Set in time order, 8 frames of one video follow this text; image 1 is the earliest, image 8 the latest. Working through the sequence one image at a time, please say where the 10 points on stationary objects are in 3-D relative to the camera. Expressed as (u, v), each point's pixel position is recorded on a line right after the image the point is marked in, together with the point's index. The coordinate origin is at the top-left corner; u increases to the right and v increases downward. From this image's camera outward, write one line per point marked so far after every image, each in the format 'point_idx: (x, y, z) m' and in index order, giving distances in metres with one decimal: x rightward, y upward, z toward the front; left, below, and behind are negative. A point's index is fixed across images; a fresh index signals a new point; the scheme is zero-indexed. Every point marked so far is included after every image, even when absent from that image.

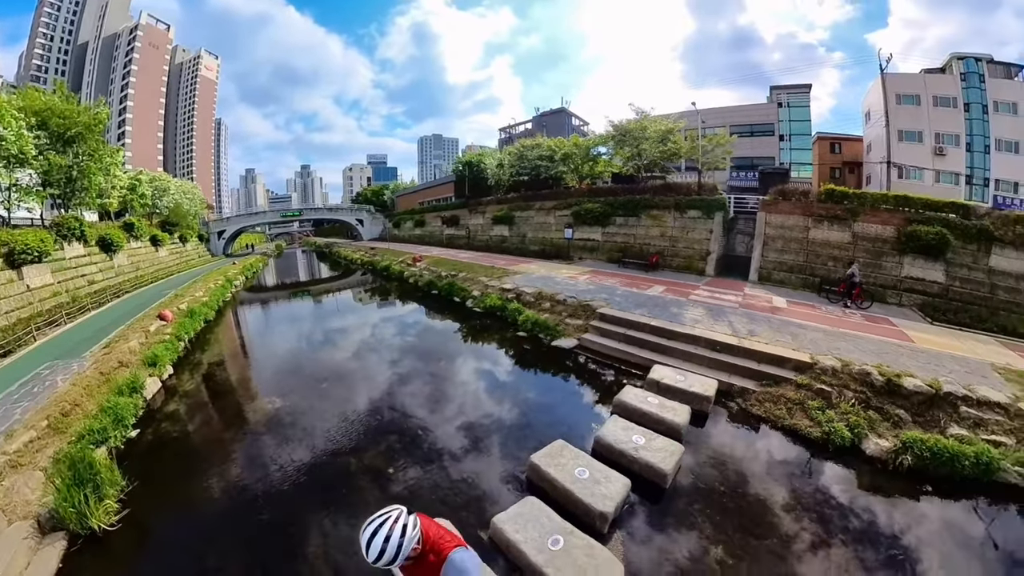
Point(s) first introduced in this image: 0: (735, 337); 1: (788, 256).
0: (+4.2, -0.7, +10.2) m
1: (+7.5, +1.0, +15.5) m
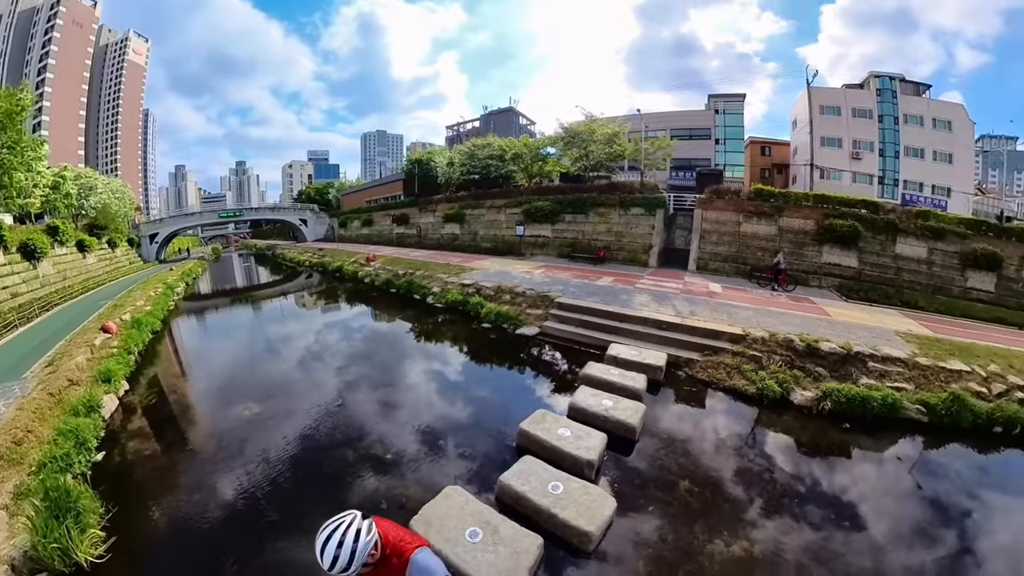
0: (+3.5, -0.5, +11.2) m
1: (+6.2, +1.3, +16.7) m
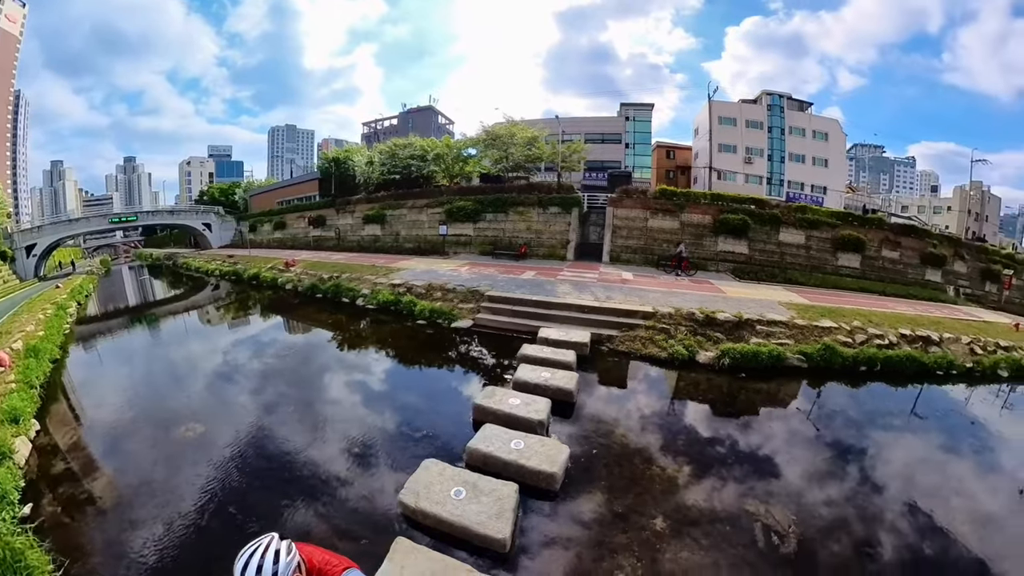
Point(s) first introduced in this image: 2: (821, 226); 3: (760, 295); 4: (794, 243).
0: (+1.9, -0.3, +12.2) m
1: (+3.9, +1.5, +18.1) m
2: (+9.9, +2.2, +18.1) m
3: (+6.1, 0.0, +14.1) m
4: (+9.1, +1.6, +18.0) m
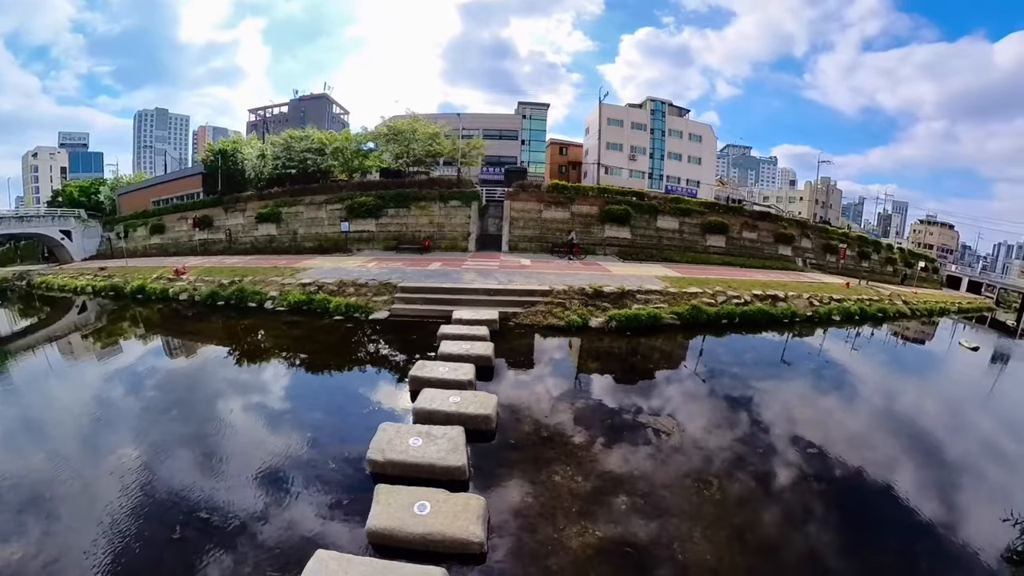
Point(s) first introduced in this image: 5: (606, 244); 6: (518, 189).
0: (-0.3, 0.0, +12.8) m
1: (+0.5, +1.9, +18.9) m
2: (+6.5, +2.7, +20.0) m
3: (+3.4, +0.4, +15.4) m
4: (+5.7, +2.1, +19.7) m
5: (+3.3, +1.4, +19.2) m
6: (+0.2, +3.5, +19.2) m
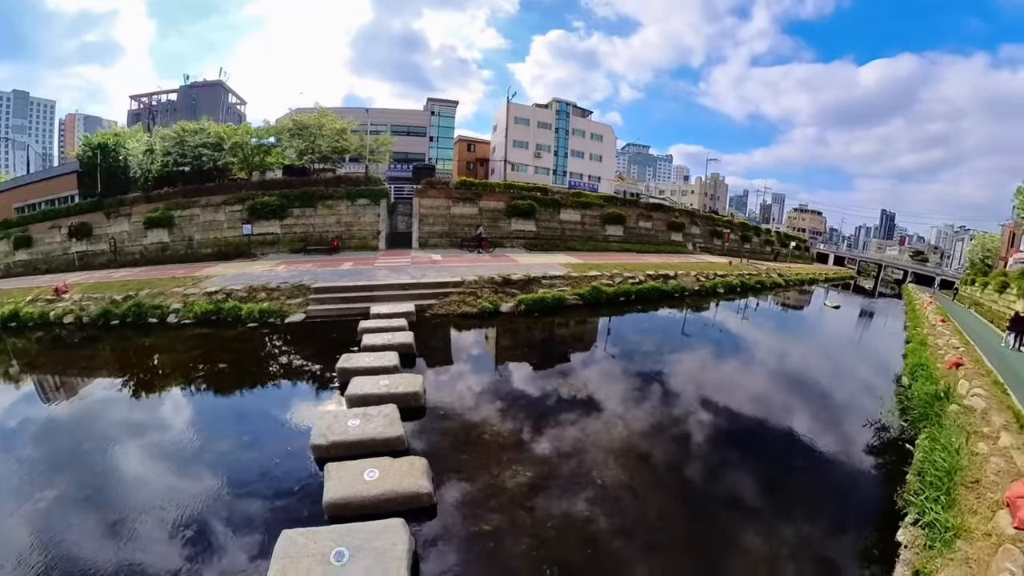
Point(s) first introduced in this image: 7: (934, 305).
0: (-2.4, +0.1, +13.0) m
1: (-2.6, +2.0, +19.1) m
2: (+3.1, +3.1, +21.0) m
3: (+0.9, +0.7, +16.0) m
4: (+2.4, +2.4, +20.7) m
5: (+0.1, +1.7, +19.7) m
6: (-3.0, +3.6, +19.3) m
7: (+14.4, -0.5, +18.7) m
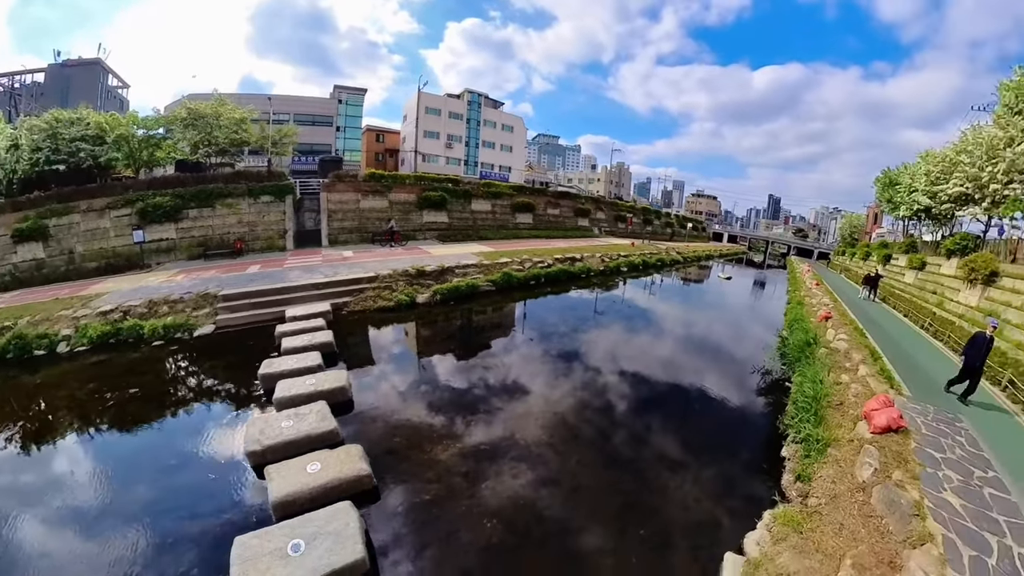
0: (-4.4, +0.2, +12.7) m
1: (-5.5, +2.2, +18.7) m
2: (-0.3, +3.6, +21.4) m
3: (-1.6, +1.0, +16.2) m
4: (-0.9, +2.9, +21.0) m
5: (-3.0, +2.0, +19.8) m
6: (-6.1, +3.8, +18.8) m
7: (+11.4, +0.5, +20.8) m
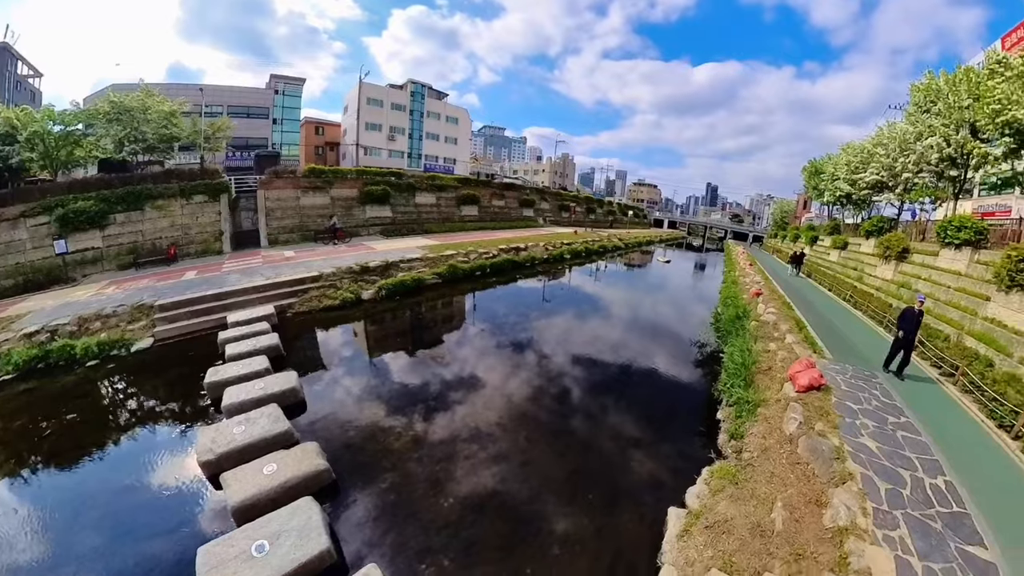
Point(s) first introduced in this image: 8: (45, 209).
0: (-5.7, +0.2, +12.4) m
1: (-7.3, +2.3, +18.3) m
2: (-2.4, +3.9, +21.4) m
3: (-3.2, +1.2, +16.1) m
4: (-2.9, +3.2, +20.9) m
5: (-4.9, +2.2, +19.5) m
6: (-7.9, +3.9, +18.3) m
7: (+9.5, +1.3, +21.8) m
8: (-16.0, +3.2, +18.7) m
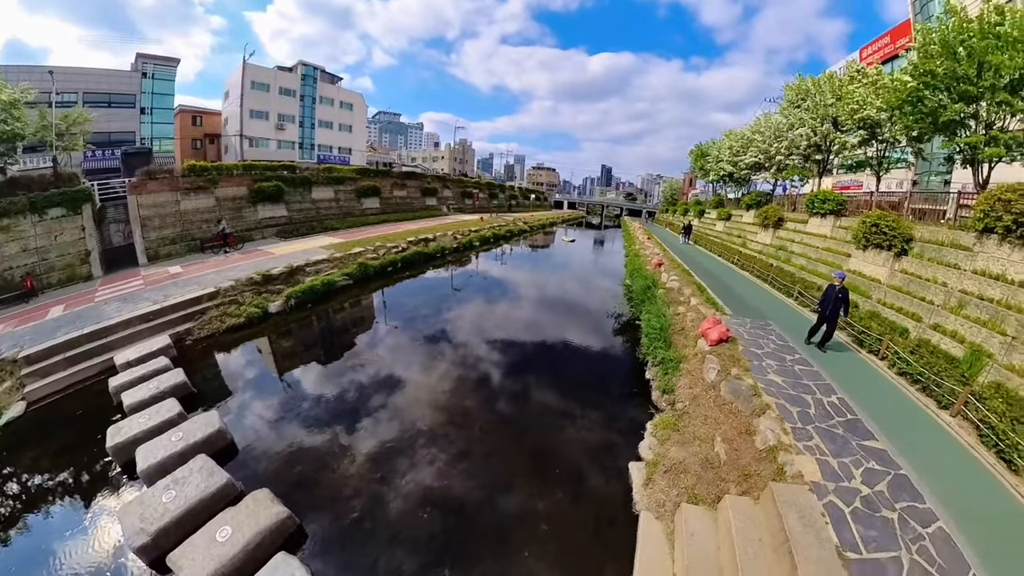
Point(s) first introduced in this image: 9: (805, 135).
0: (-7.6, -0.1, +11.3) m
1: (-10.3, +2.1, +16.7) m
2: (-6.1, +4.2, +20.5) m
3: (-5.9, +1.2, +15.3) m
4: (-6.5, +3.5, +19.9) m
5: (-8.1, +2.3, +18.3) m
6: (-11.1, +3.6, +16.5) m
7: (+5.7, +2.5, +22.9) m
8: (-19.0, +2.3, +15.7) m
9: (+7.5, +4.1, +13.9) m
